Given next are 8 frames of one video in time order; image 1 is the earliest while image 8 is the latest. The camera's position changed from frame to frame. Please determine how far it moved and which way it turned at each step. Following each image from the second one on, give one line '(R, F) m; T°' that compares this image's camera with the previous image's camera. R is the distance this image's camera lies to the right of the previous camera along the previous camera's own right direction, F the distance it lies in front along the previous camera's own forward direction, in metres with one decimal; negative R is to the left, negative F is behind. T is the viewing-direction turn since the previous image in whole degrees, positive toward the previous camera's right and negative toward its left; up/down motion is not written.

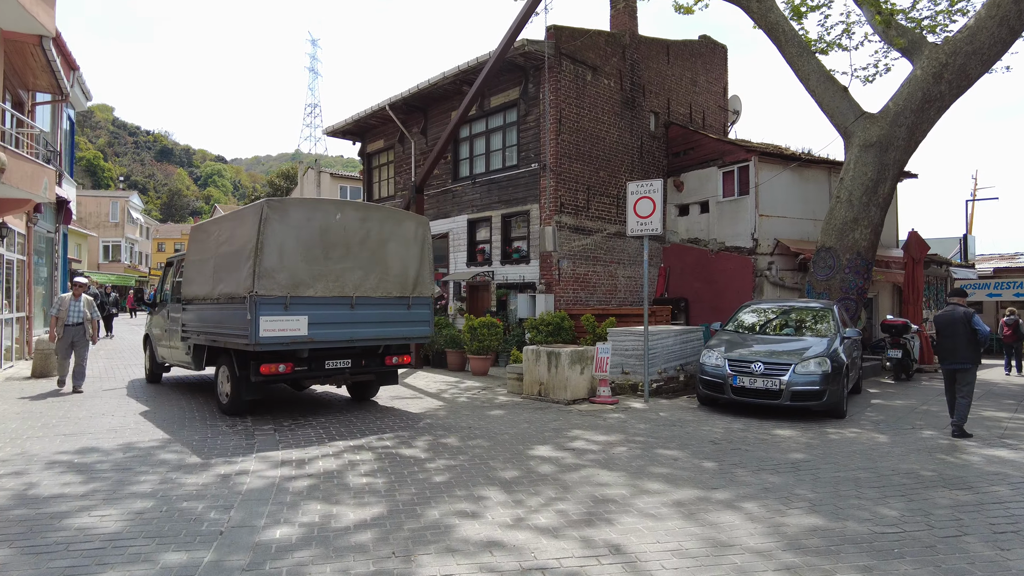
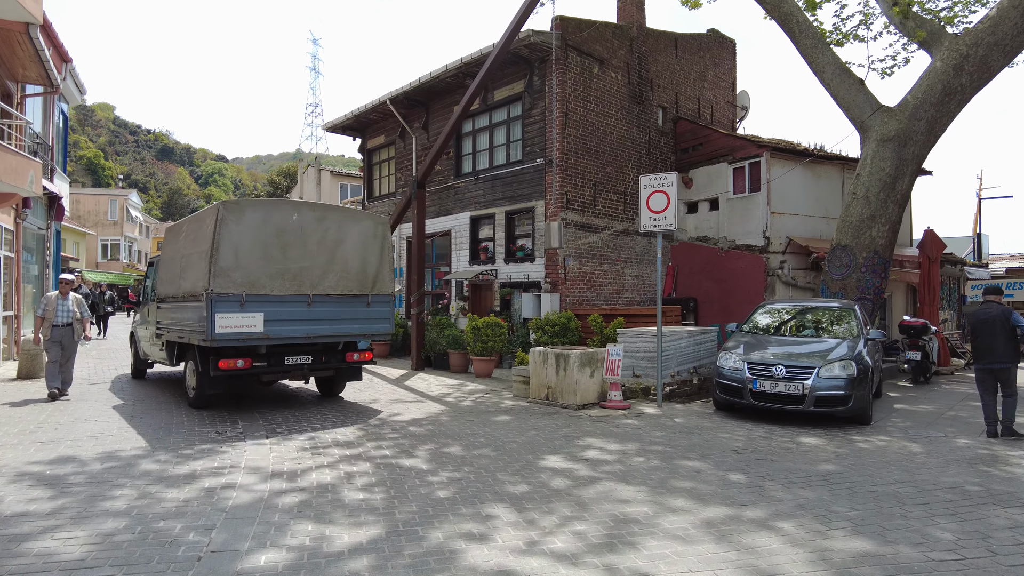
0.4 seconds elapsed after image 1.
(-0.1, +0.5) m; 0°
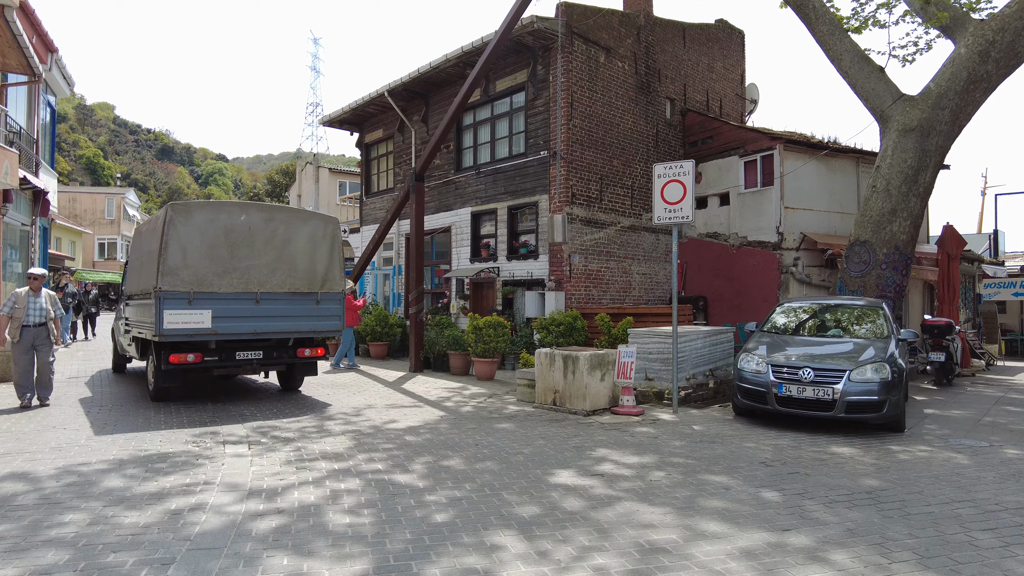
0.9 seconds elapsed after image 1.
(0.0, +0.6) m; 0°
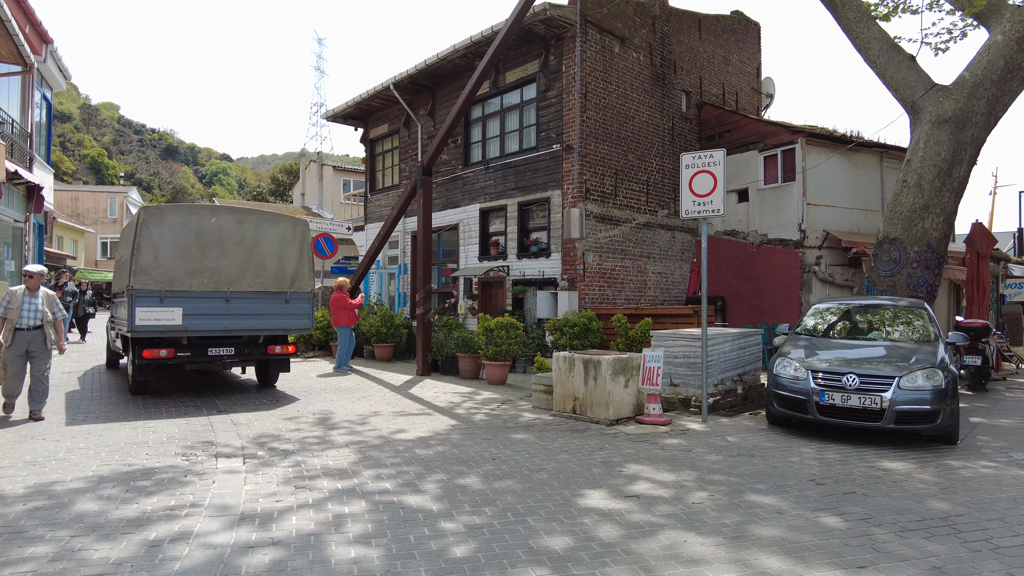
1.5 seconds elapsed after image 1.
(-0.1, +0.6) m; 0°
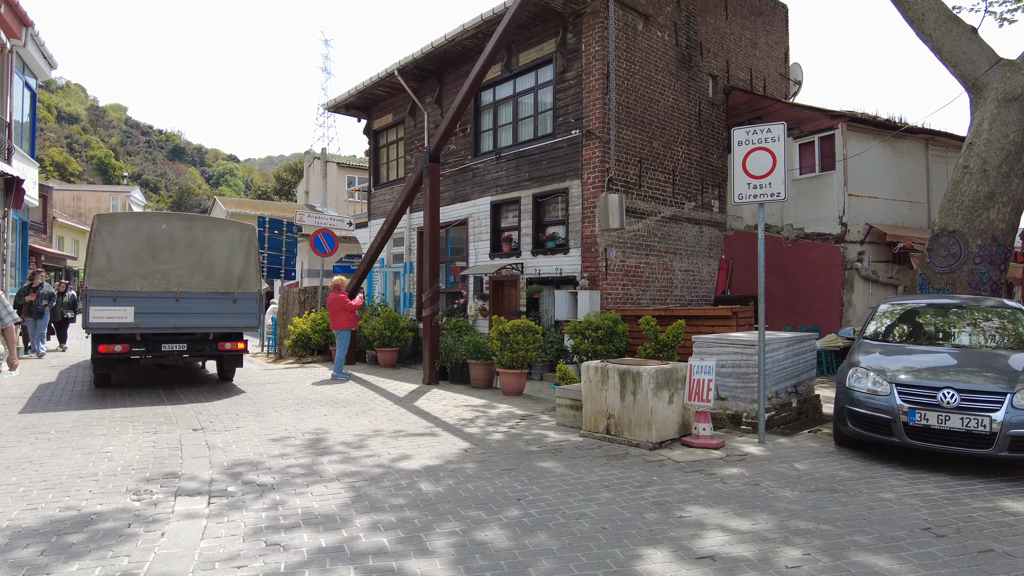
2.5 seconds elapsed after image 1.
(-0.2, +1.1) m; -1°
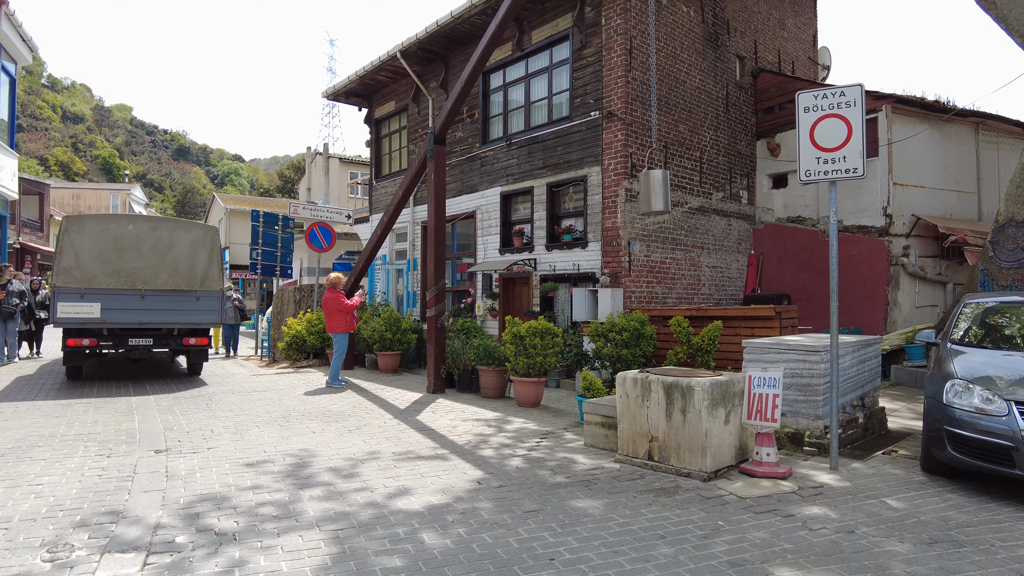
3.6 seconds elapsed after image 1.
(-0.1, +1.1) m; 0°
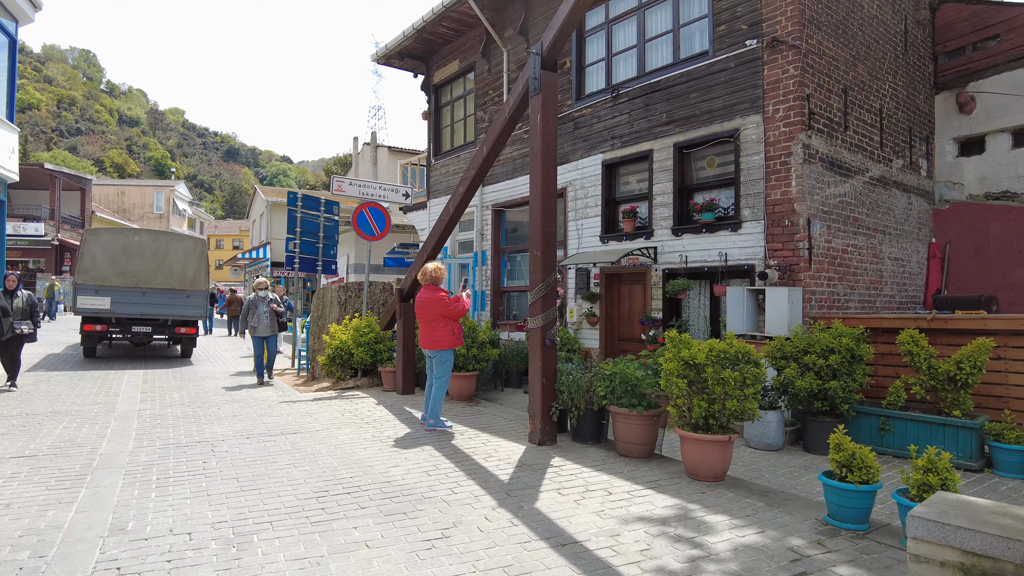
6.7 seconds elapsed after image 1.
(-0.9, +3.1) m; -4°
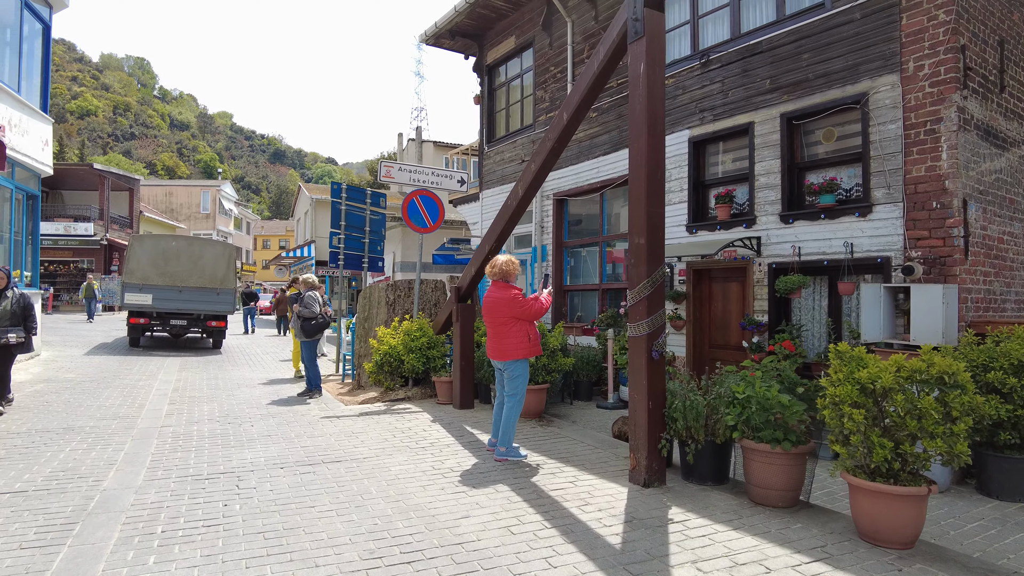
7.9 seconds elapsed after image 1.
(-0.4, +1.3) m; -4°
